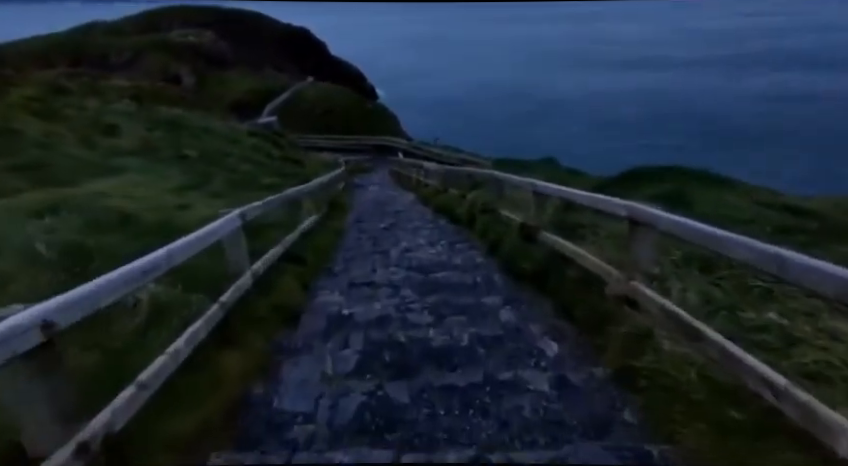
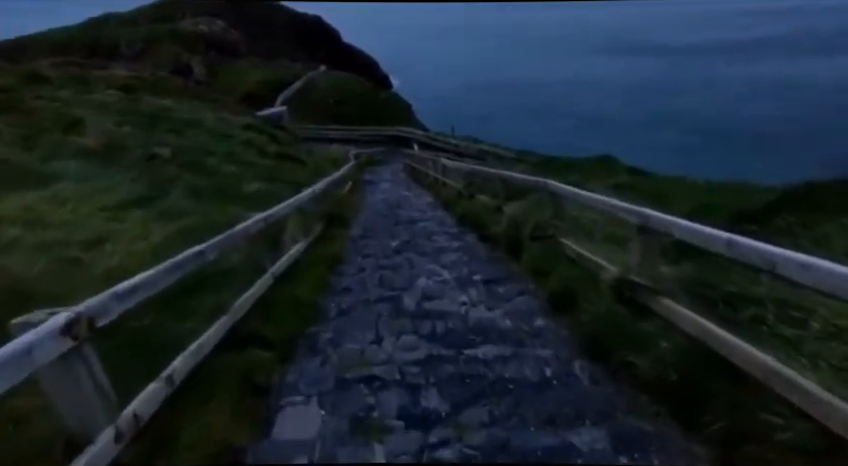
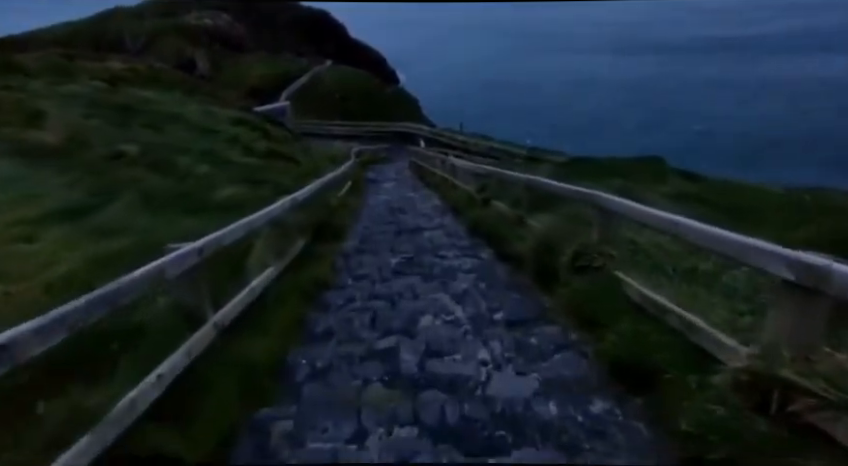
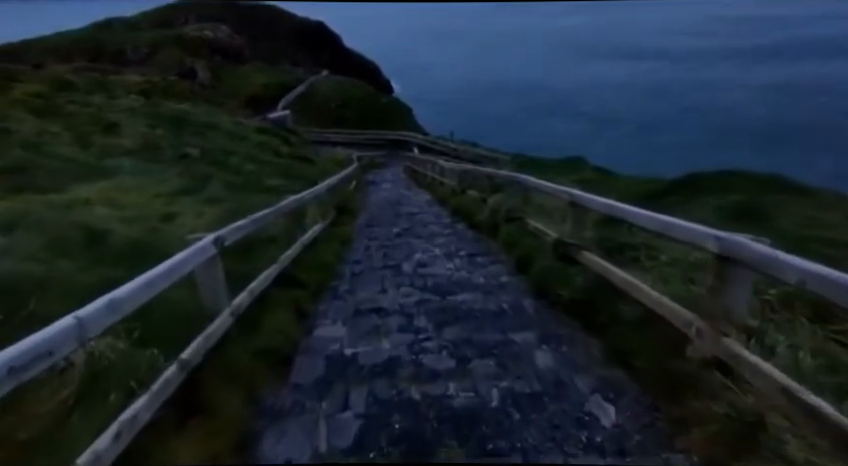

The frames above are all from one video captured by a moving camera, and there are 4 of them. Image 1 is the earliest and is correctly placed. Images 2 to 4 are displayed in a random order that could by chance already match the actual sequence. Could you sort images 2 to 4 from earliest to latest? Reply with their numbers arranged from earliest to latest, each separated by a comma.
4, 2, 3
